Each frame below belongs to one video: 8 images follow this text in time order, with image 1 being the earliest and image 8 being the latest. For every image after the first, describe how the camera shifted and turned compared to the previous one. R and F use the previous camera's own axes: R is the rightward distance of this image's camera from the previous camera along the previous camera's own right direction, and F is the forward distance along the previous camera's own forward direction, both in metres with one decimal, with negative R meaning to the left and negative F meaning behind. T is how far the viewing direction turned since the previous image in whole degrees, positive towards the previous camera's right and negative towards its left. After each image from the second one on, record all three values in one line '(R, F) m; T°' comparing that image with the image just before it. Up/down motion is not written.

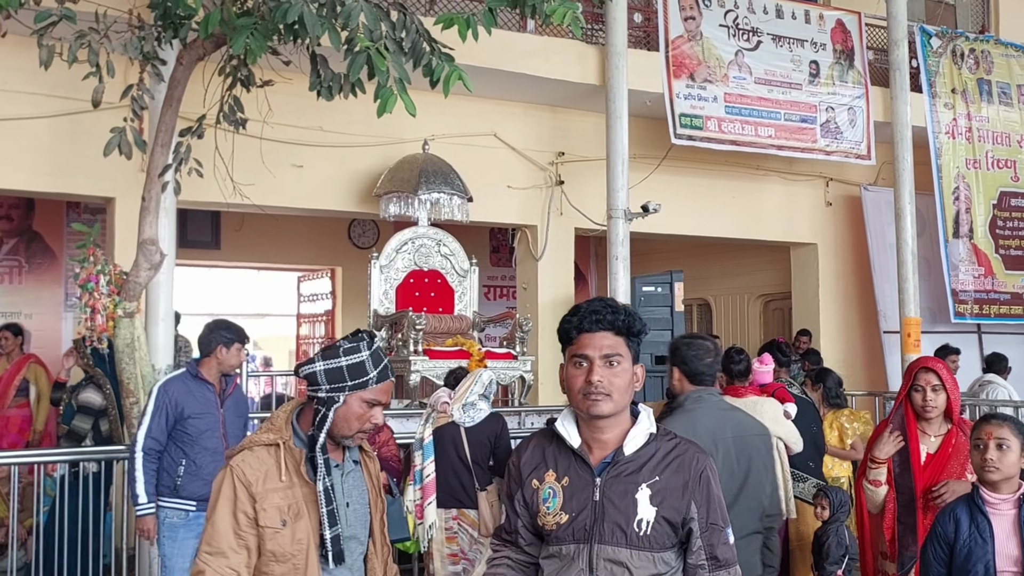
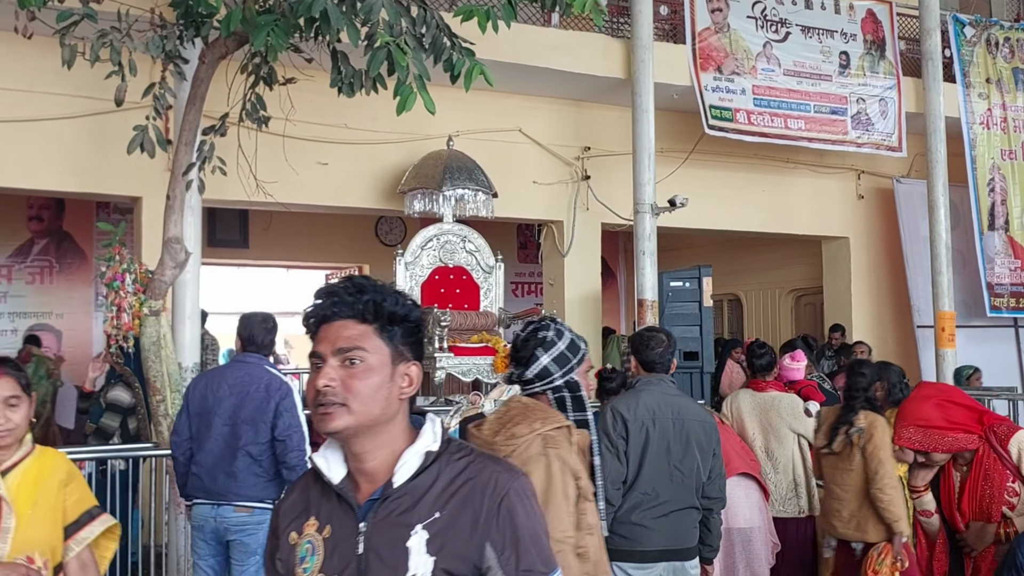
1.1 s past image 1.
(0.0, 0.0) m; -2°
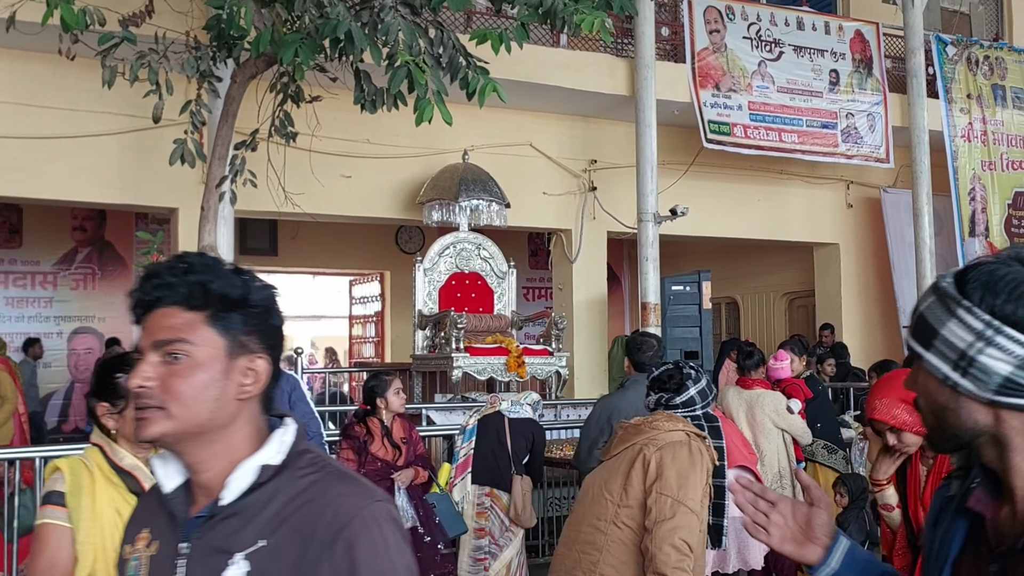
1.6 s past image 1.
(-0.1, -0.4) m; 0°
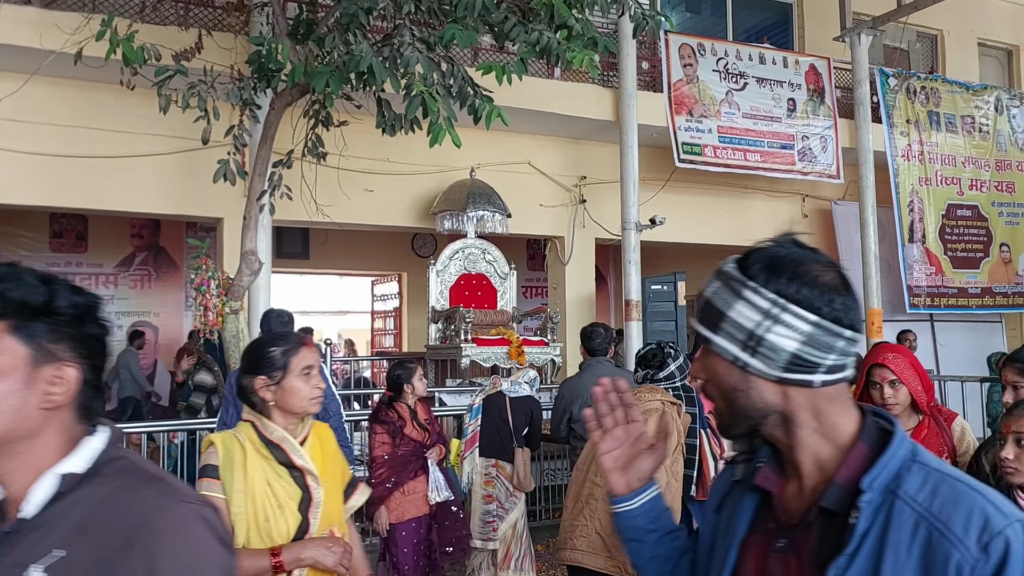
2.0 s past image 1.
(0.0, -1.0) m; 0°
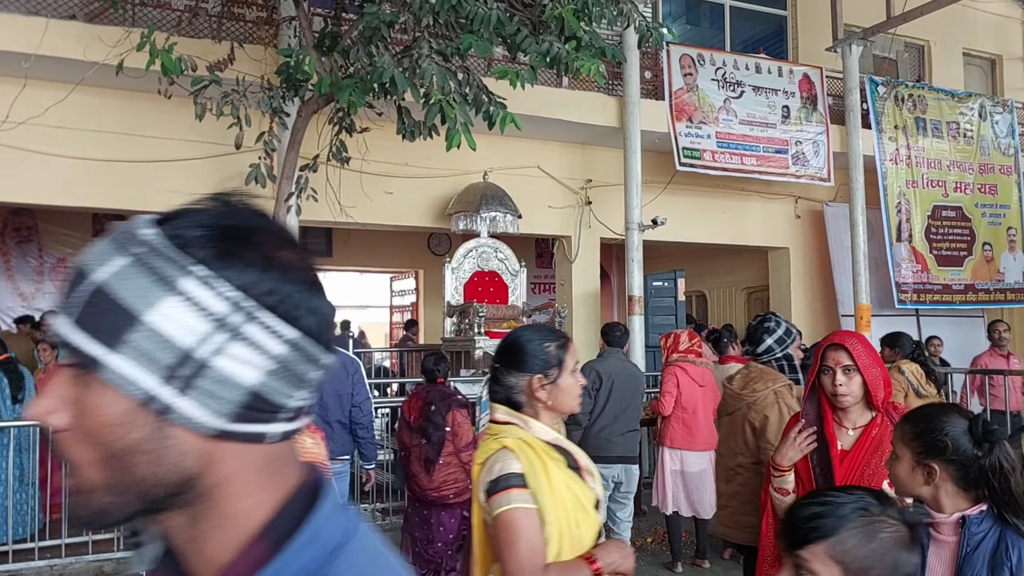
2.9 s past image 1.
(0.0, -0.5) m; -1°
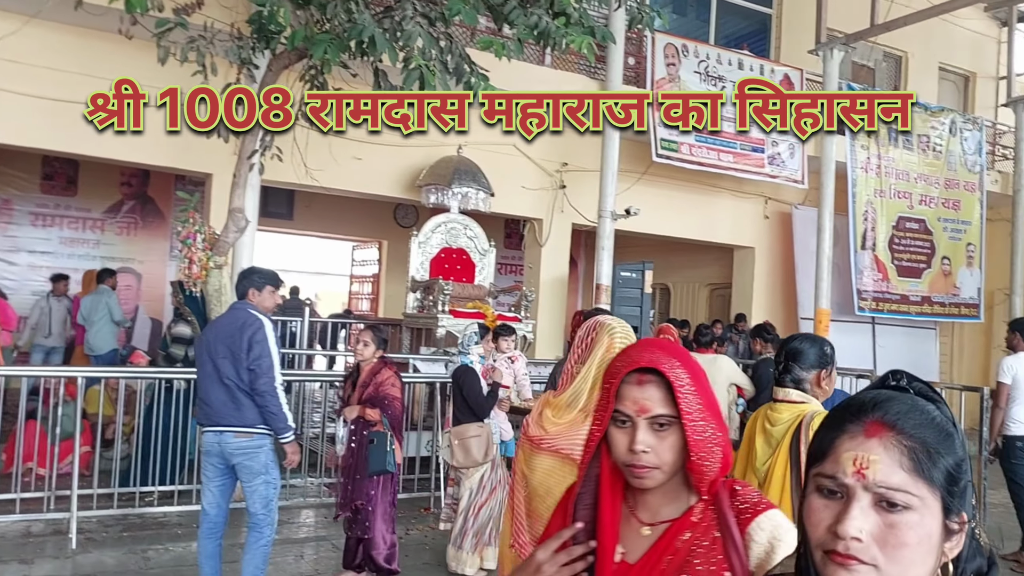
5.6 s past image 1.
(-0.2, +0.1) m; +4°
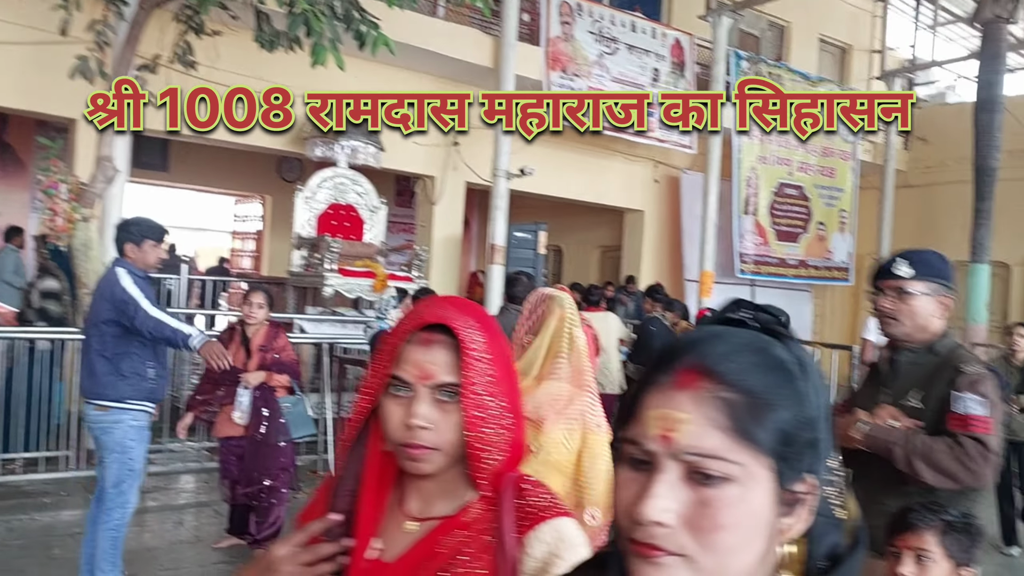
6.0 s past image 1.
(+0.1, +0.1) m; +7°
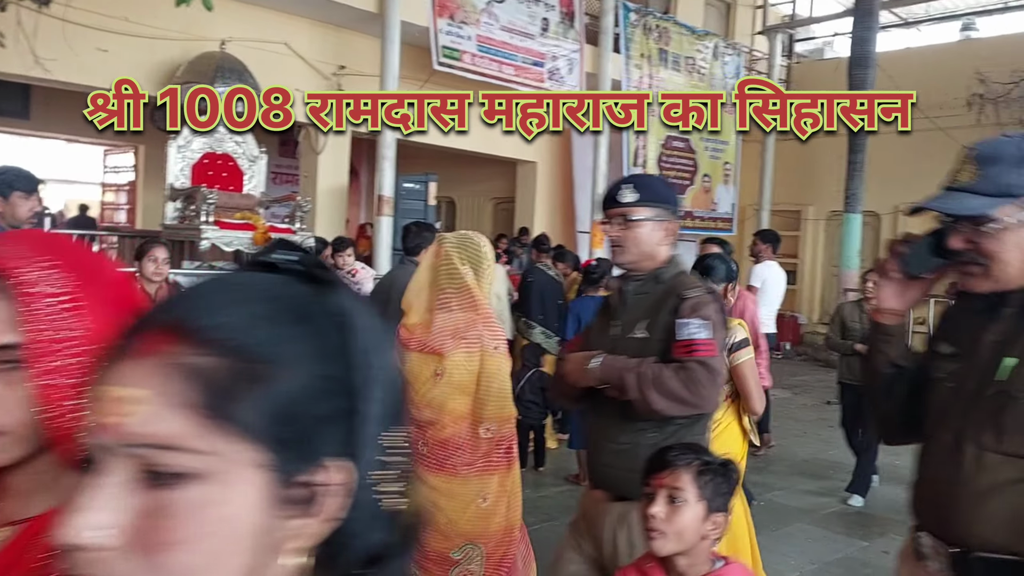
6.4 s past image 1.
(+0.2, +0.1) m; +7°
